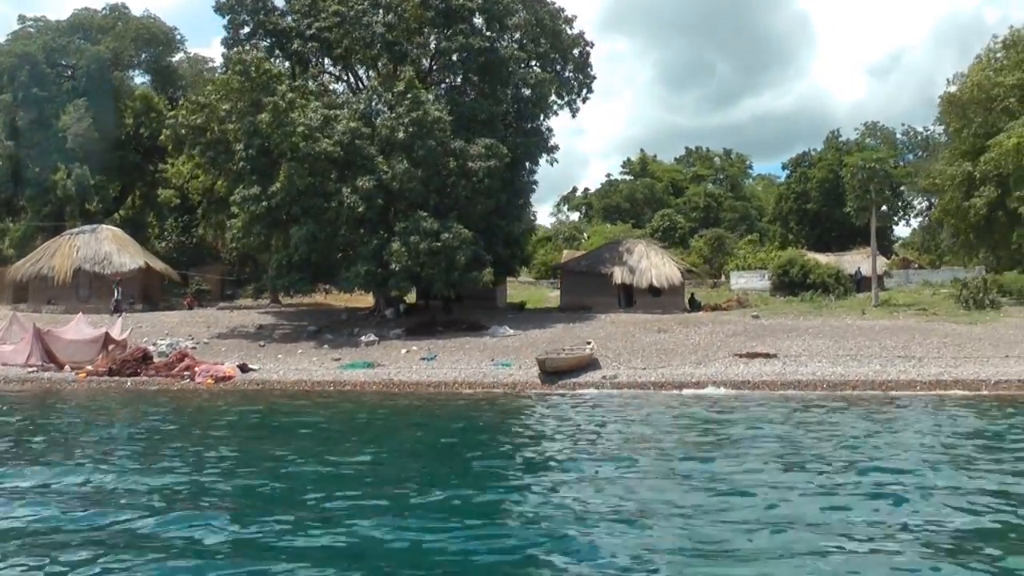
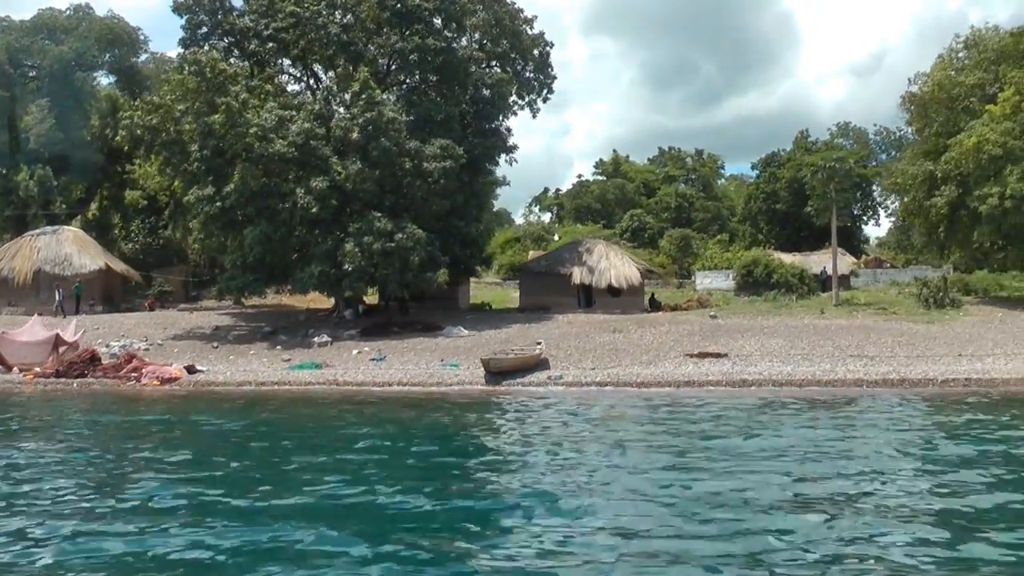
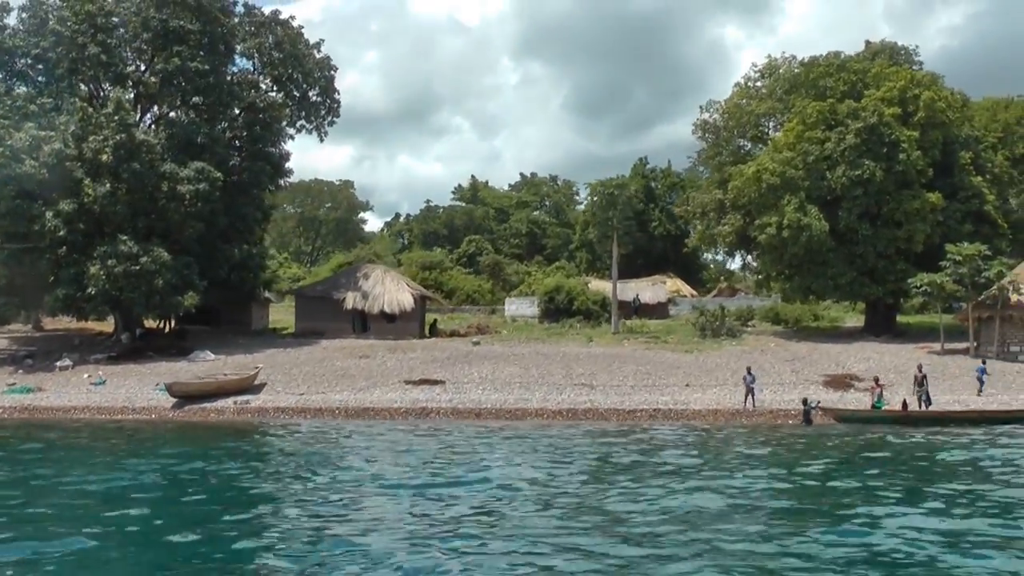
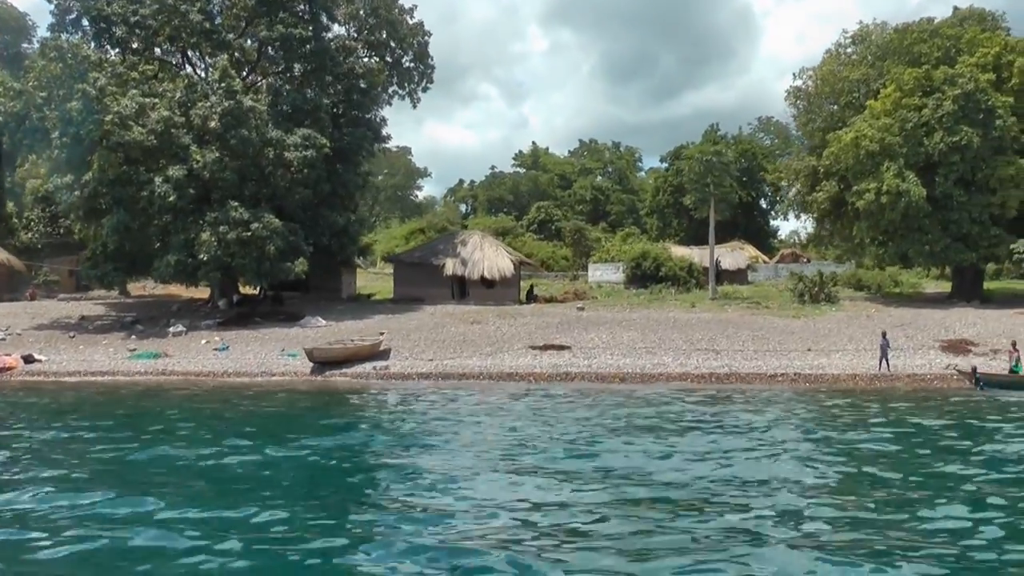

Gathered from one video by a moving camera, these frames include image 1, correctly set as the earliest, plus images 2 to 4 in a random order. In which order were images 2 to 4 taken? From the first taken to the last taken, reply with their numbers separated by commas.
2, 4, 3
